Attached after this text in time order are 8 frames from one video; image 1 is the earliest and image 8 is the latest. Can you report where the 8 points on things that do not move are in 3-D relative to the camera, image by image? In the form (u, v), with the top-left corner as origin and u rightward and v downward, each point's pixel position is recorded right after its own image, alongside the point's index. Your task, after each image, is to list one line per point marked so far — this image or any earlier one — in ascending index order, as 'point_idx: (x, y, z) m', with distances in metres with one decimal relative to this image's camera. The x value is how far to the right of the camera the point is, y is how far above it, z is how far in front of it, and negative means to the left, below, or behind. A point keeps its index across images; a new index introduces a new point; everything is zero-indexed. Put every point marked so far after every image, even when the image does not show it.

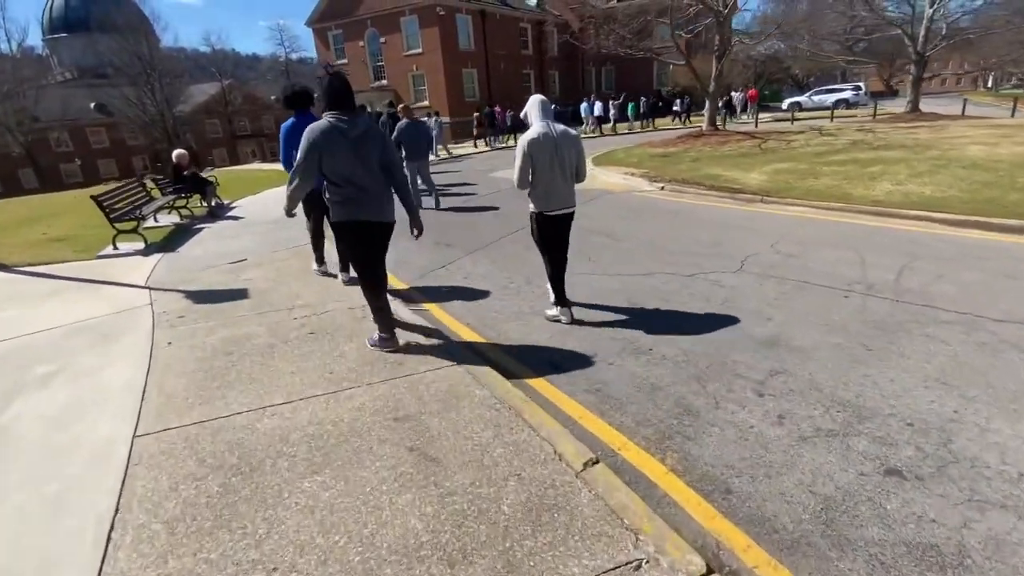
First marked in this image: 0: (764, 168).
0: (+5.9, +2.8, +12.1) m
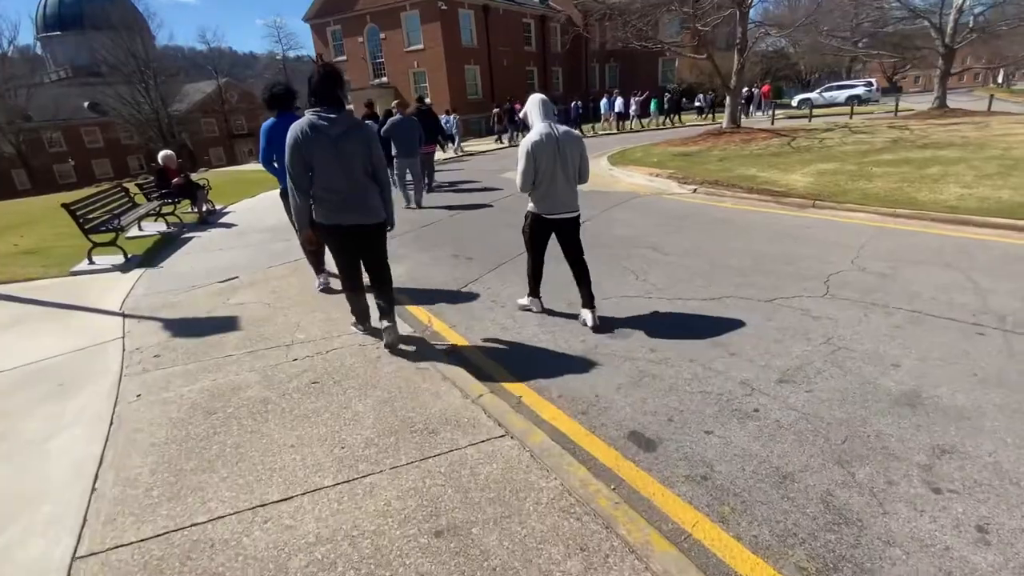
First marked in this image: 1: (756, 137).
0: (+6.3, +2.6, +11.1) m
1: (+7.4, +4.6, +15.8) m
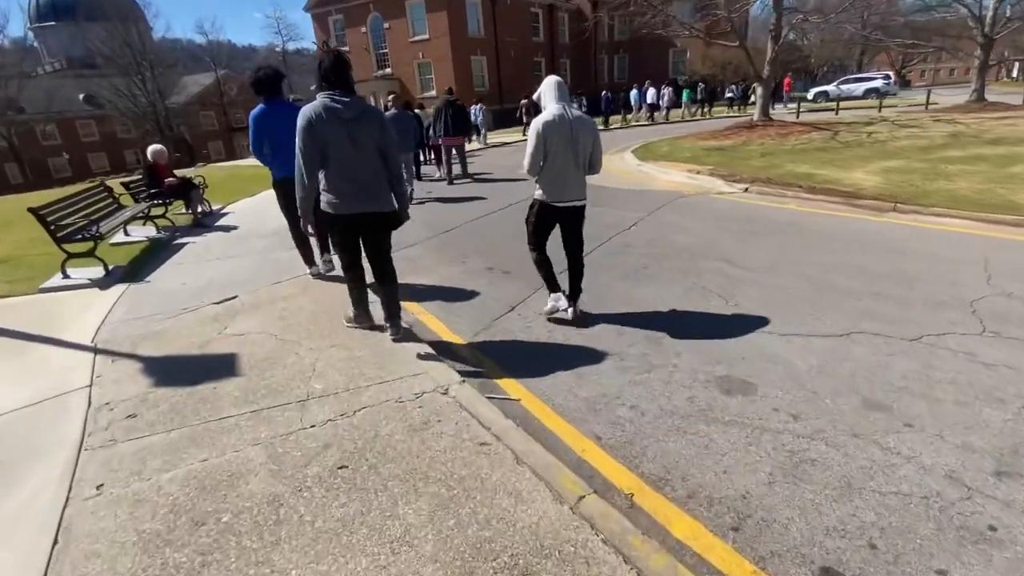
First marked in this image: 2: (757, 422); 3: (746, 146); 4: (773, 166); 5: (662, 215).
0: (+6.8, +2.4, +10.0) m
1: (+8.0, +4.5, +14.6) m
2: (+1.5, -0.8, +3.1) m
3: (+6.1, +3.8, +13.6) m
4: (+5.5, +2.6, +11.0) m
5: (+2.3, +1.1, +8.0) m
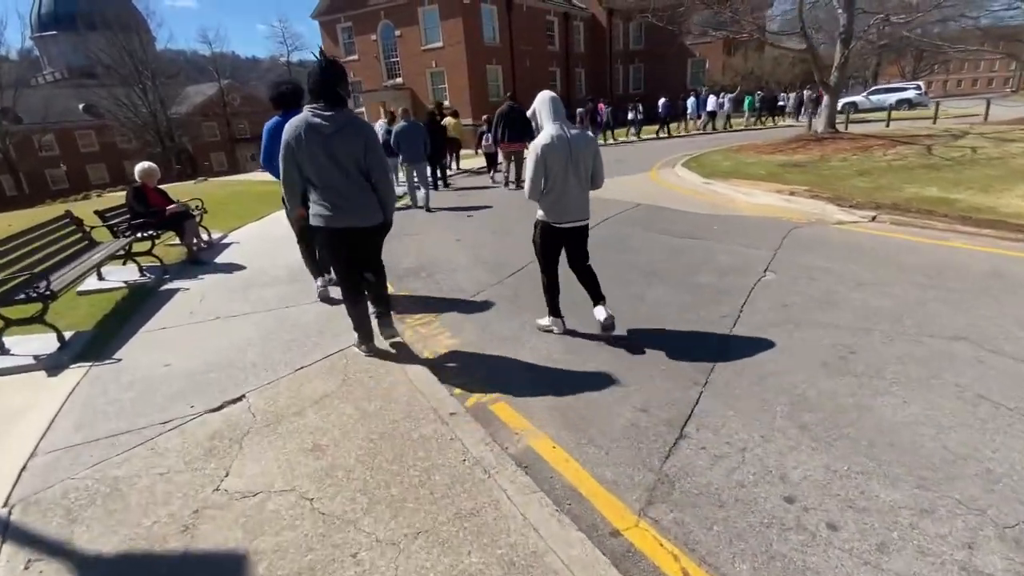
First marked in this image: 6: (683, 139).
0: (+7.9, +1.6, +8.2) m
1: (+9.1, +3.6, +12.8) m
2: (+2.5, -1.5, +1.2) m
3: (+7.2, +2.9, +11.8) m
4: (+6.6, +1.8, +9.2) m
5: (+3.4, +0.4, +6.1) m
6: (+6.0, +5.2, +18.1) m
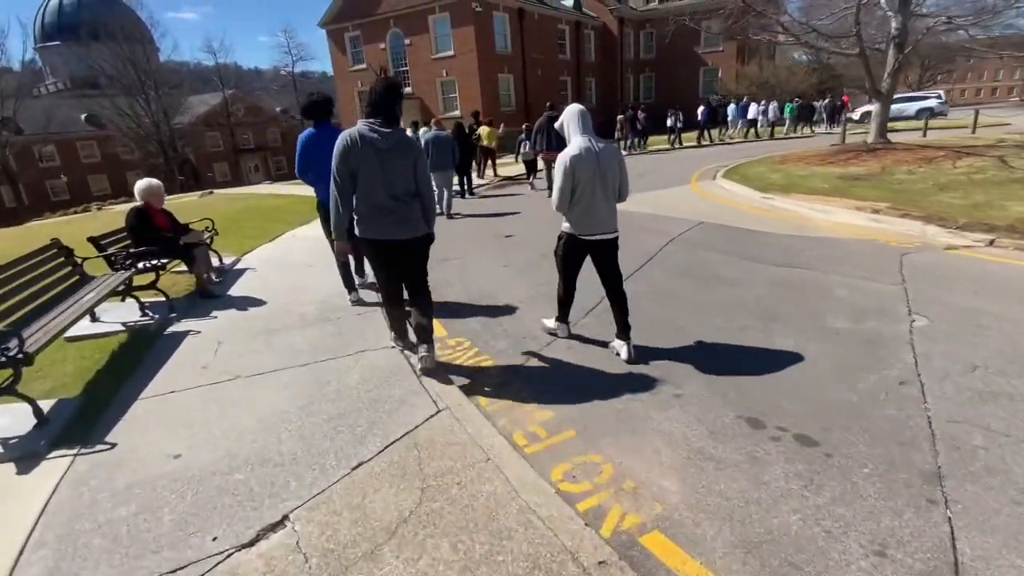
0: (+8.7, +1.1, +7.1) m
1: (+9.8, +3.1, +11.9) m
2: (+3.3, -1.8, +0.1) m
3: (+8.0, +2.4, +10.8) m
4: (+7.4, +1.3, +8.1) m
5: (+4.1, 0.0, +5.1) m
6: (+6.8, +4.6, +17.1) m
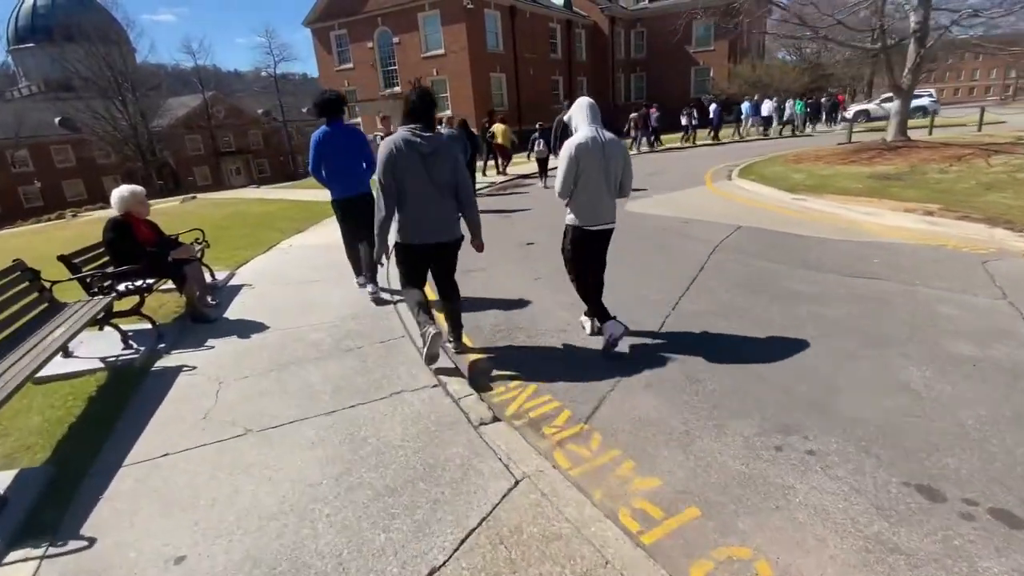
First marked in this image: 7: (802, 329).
0: (+9.0, +1.1, +6.6) m
1: (+10.0, +3.0, +11.4) m
2: (+3.9, -1.9, -0.5) m
3: (+8.2, +2.3, +10.3) m
4: (+7.7, +1.2, +7.6) m
5: (+4.6, -0.2, +4.4) m
6: (+6.9, +4.5, +16.6) m
7: (+2.5, -0.3, +4.4) m
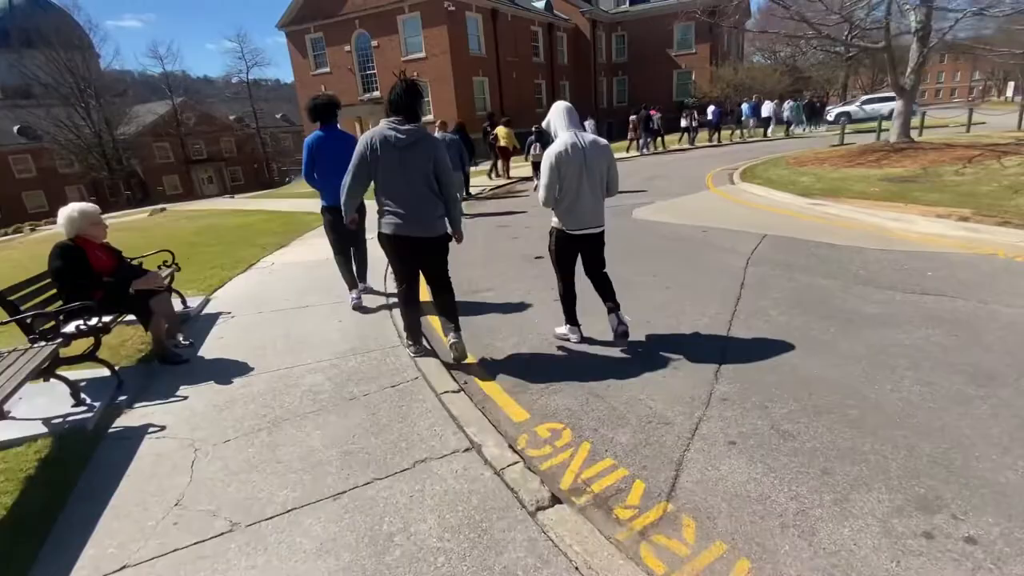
0: (+9.2, +1.0, +6.3) m
1: (+10.0, +2.9, +11.1) m
2: (+4.4, -2.0, -1.1) m
3: (+8.2, +2.2, +9.9) m
4: (+7.8, +1.1, +7.2) m
5: (+4.9, -0.3, +3.9) m
6: (+6.6, +4.3, +16.2) m
7: (+2.7, -0.5, +3.8) m
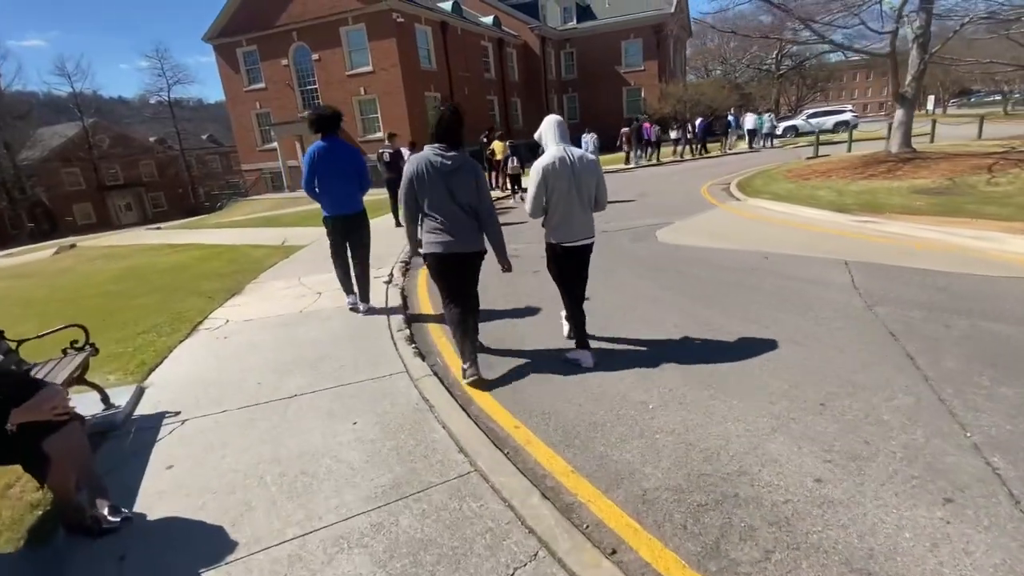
0: (+9.7, +0.8, +5.7) m
1: (+9.8, +2.6, +10.7) m
2: (+5.8, -2.1, -2.2) m
3: (+8.2, +1.8, +9.3) m
4: (+8.2, +0.9, +6.5) m
5: (+5.7, -0.6, +2.9) m
6: (+5.8, +3.7, +15.4) m
7: (+3.6, -0.9, +2.5) m
